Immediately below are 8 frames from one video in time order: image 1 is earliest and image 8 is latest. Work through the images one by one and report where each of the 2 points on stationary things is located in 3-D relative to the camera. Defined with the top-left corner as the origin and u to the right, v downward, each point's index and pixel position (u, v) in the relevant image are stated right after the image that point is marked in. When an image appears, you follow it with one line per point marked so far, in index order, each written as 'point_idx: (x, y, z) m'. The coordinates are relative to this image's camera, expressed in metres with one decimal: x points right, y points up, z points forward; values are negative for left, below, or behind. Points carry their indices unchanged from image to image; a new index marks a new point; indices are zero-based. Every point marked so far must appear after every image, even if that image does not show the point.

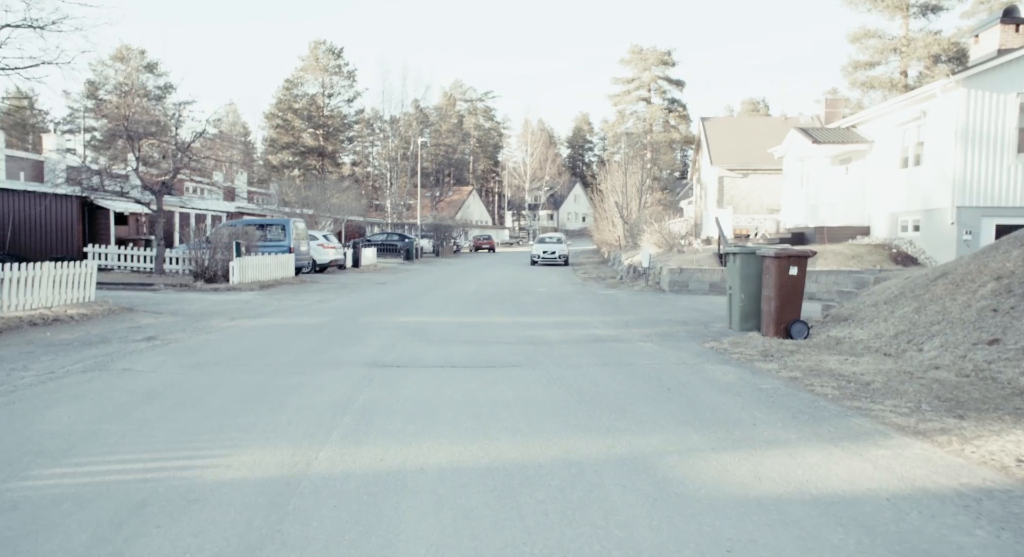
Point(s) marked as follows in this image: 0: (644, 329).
0: (+2.1, -0.8, +12.2) m
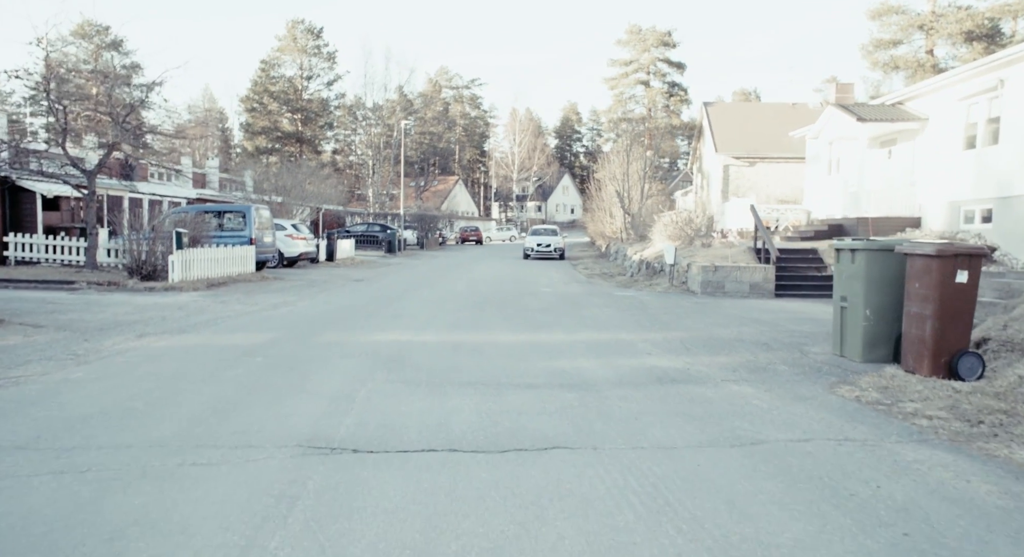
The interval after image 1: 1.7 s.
0: (+2.3, -0.9, +8.6) m
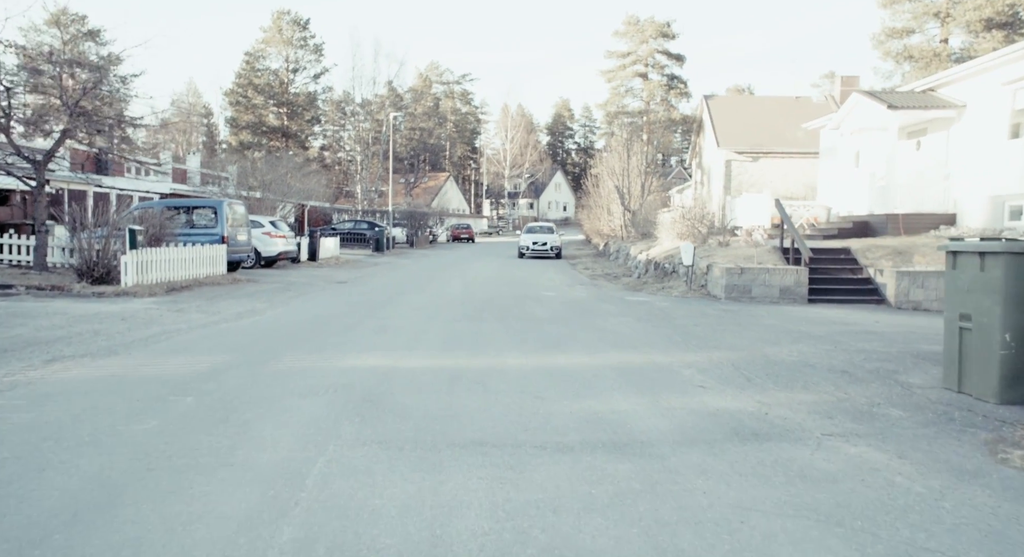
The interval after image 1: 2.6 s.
0: (+2.5, -1.0, +6.6) m
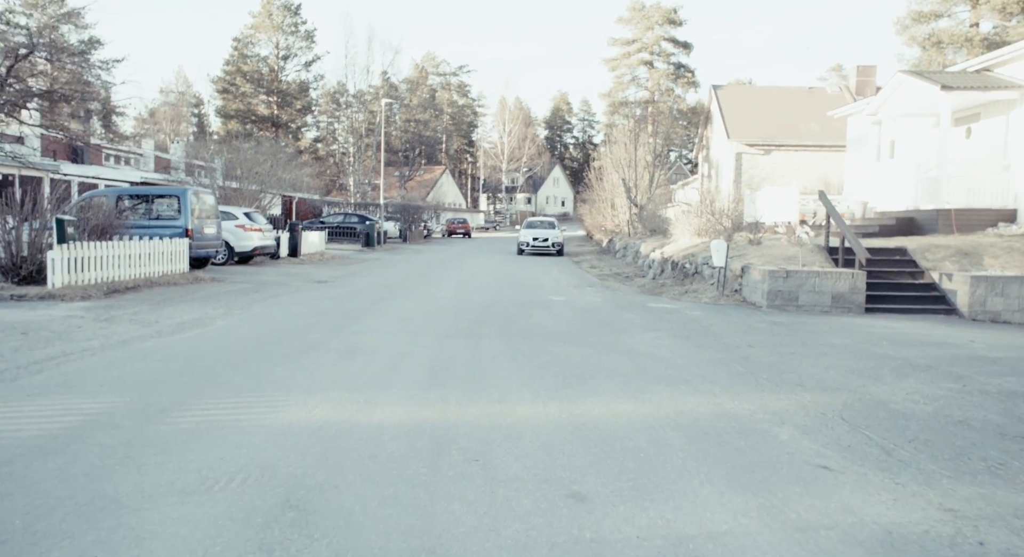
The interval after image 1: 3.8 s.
0: (+2.6, -1.1, +4.1) m
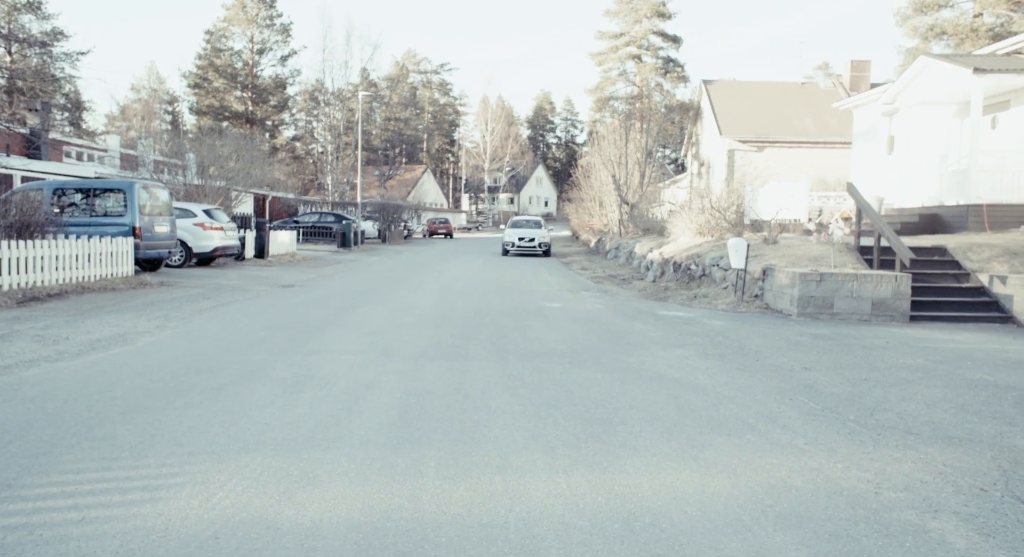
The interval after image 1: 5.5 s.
0: (+2.7, -1.2, +2.1) m
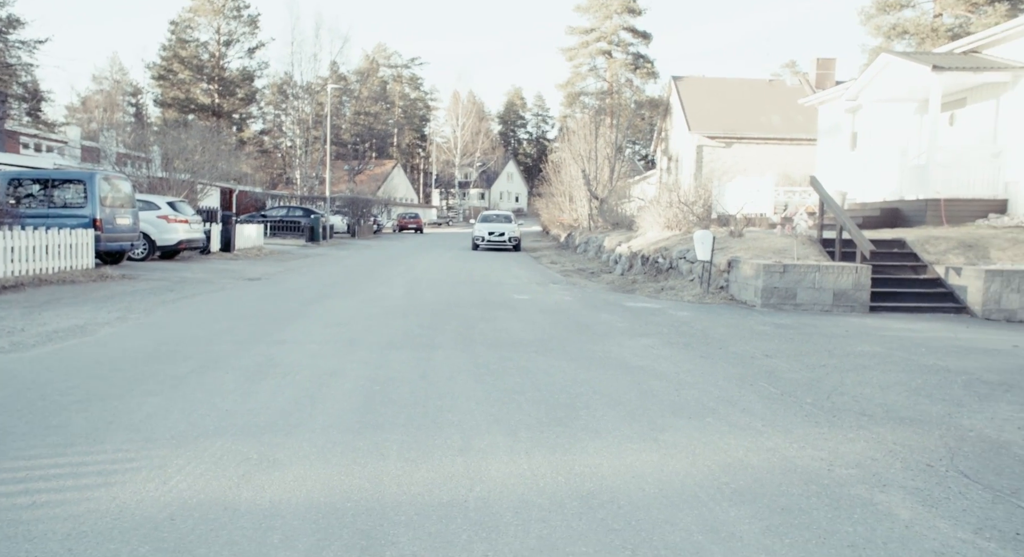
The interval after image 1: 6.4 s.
0: (+2.5, -1.1, +2.3) m
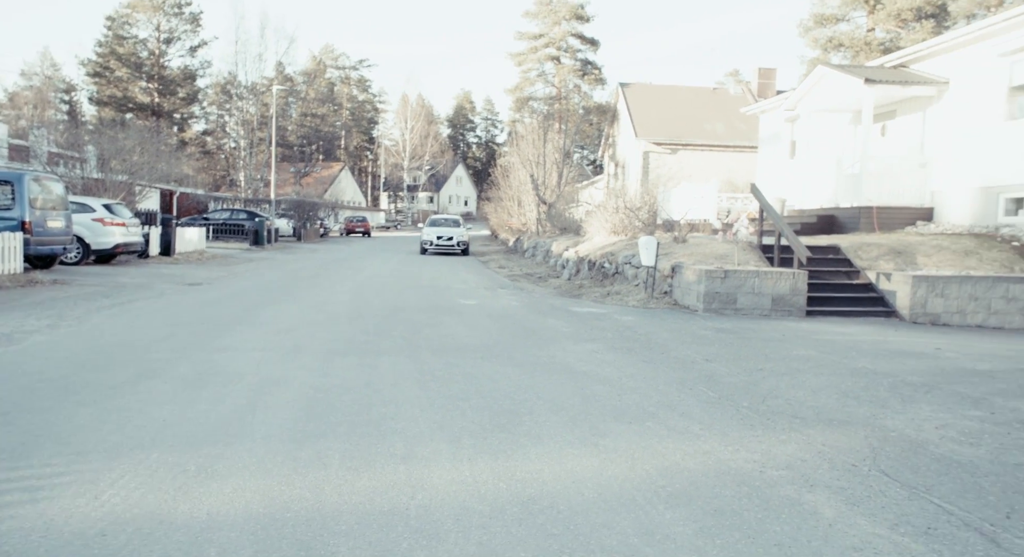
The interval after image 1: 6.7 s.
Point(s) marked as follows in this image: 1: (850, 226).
0: (+2.3, -1.1, +2.5) m
1: (+8.3, +1.3, +18.5) m
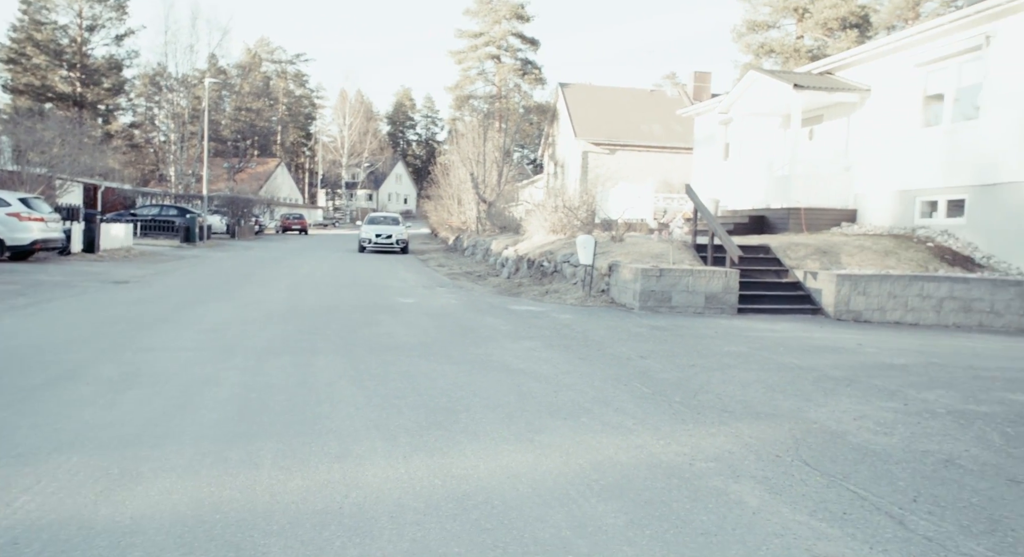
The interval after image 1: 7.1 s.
0: (+2.1, -1.1, +2.7) m
1: (+6.8, +1.3, +19.1) m
